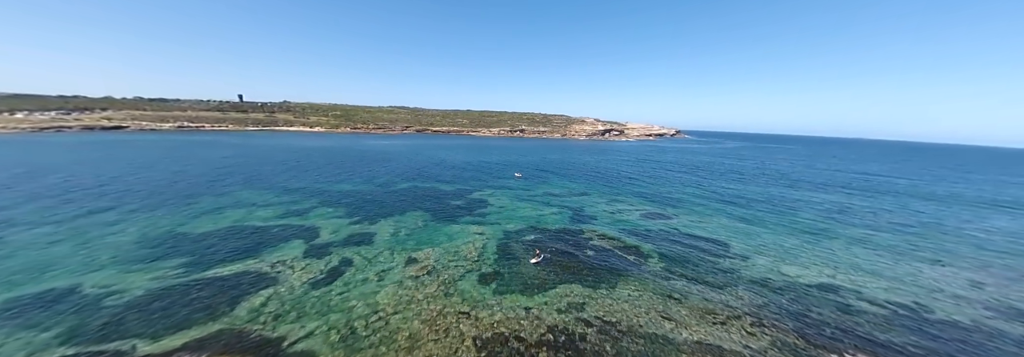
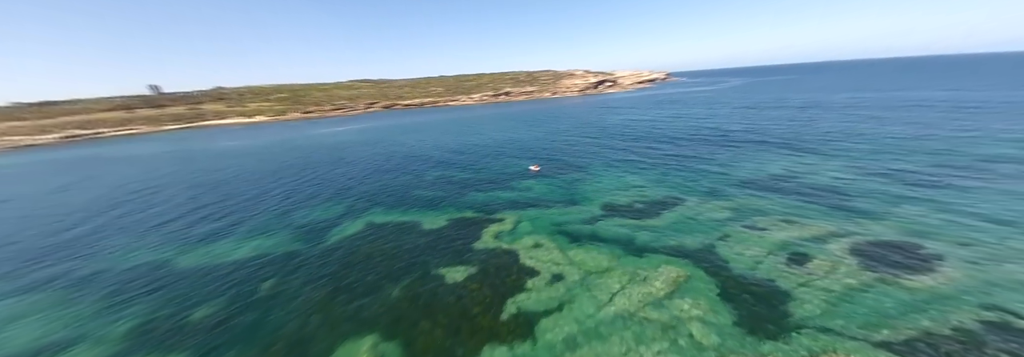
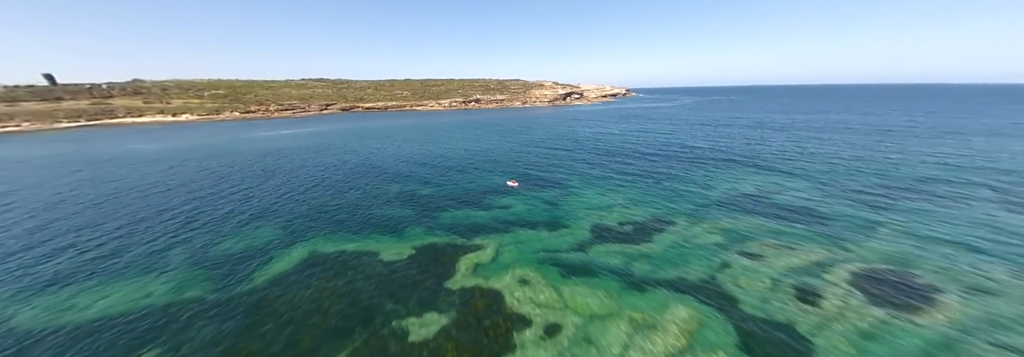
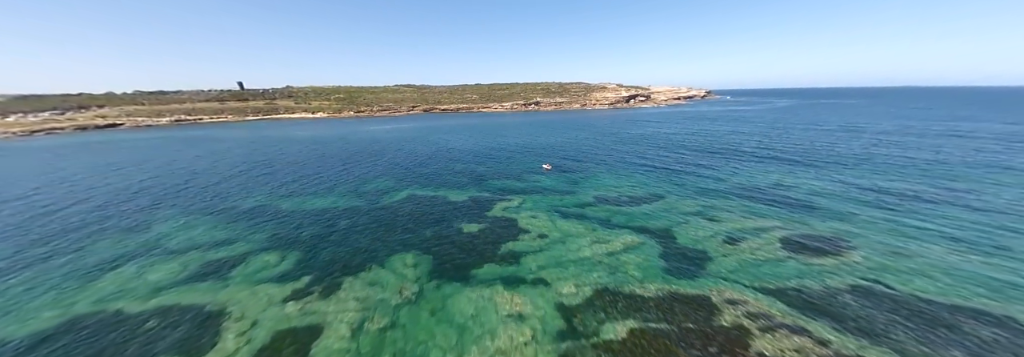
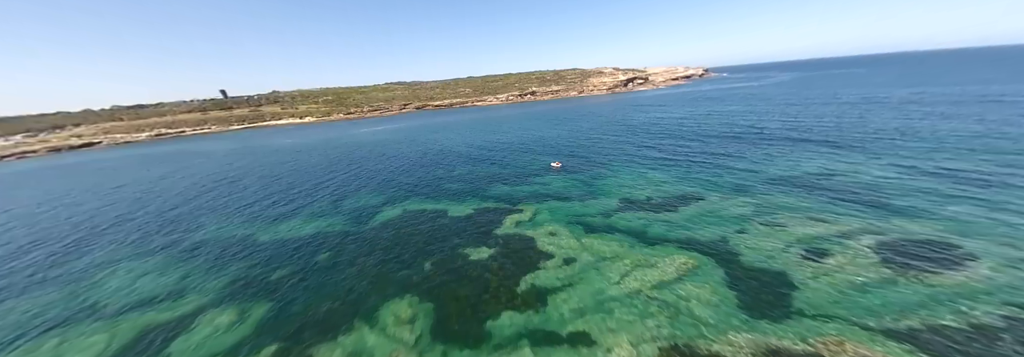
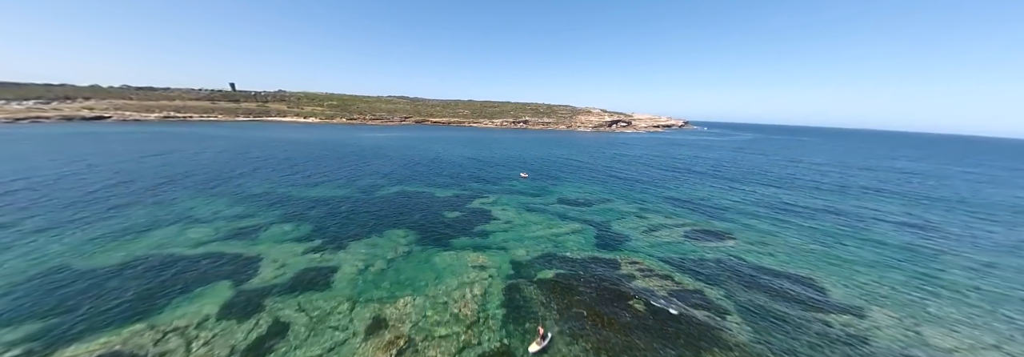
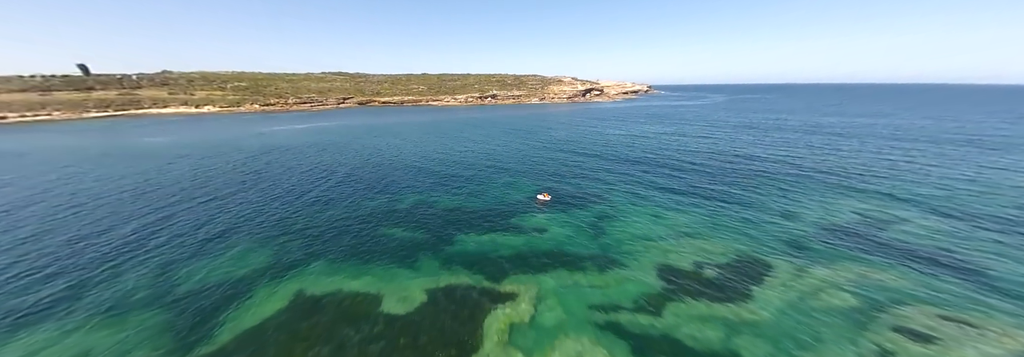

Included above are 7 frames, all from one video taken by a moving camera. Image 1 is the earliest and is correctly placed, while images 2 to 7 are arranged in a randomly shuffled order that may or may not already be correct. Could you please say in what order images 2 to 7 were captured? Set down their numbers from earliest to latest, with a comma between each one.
6, 4, 5, 2, 3, 7
